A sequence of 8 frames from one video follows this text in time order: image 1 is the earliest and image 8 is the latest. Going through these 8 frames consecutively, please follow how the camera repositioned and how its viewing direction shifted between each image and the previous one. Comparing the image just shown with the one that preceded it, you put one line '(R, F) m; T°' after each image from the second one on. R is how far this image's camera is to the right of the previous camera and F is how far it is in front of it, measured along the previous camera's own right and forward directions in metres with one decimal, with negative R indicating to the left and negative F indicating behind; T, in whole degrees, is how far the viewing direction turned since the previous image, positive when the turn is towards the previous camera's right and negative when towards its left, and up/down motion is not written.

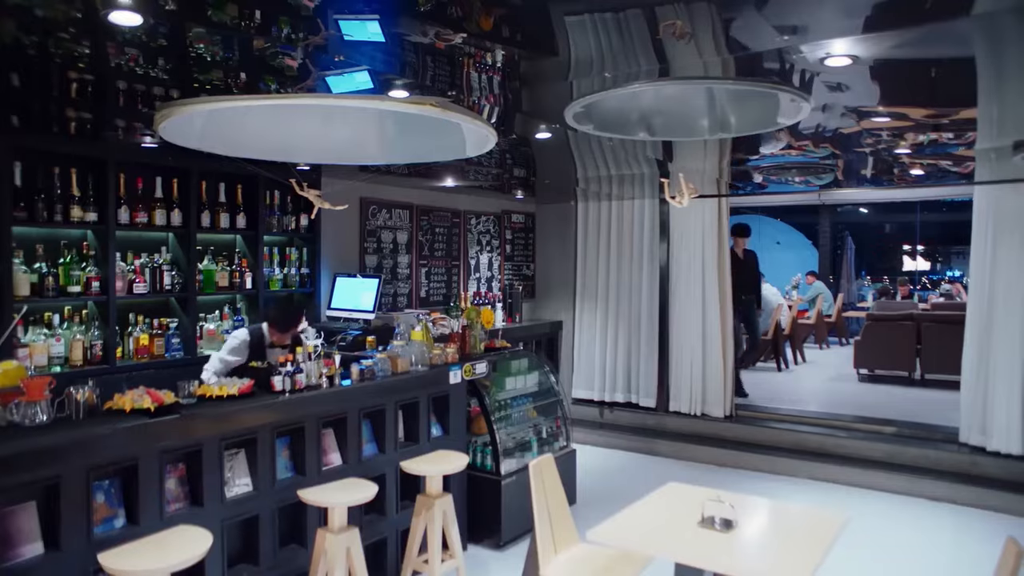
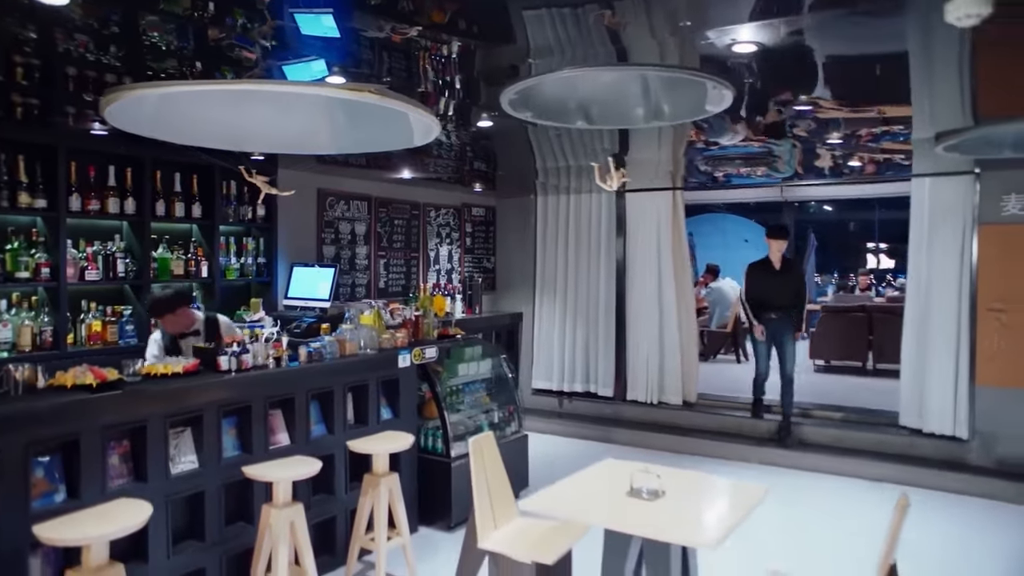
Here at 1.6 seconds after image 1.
(+0.2, -0.1) m; +2°
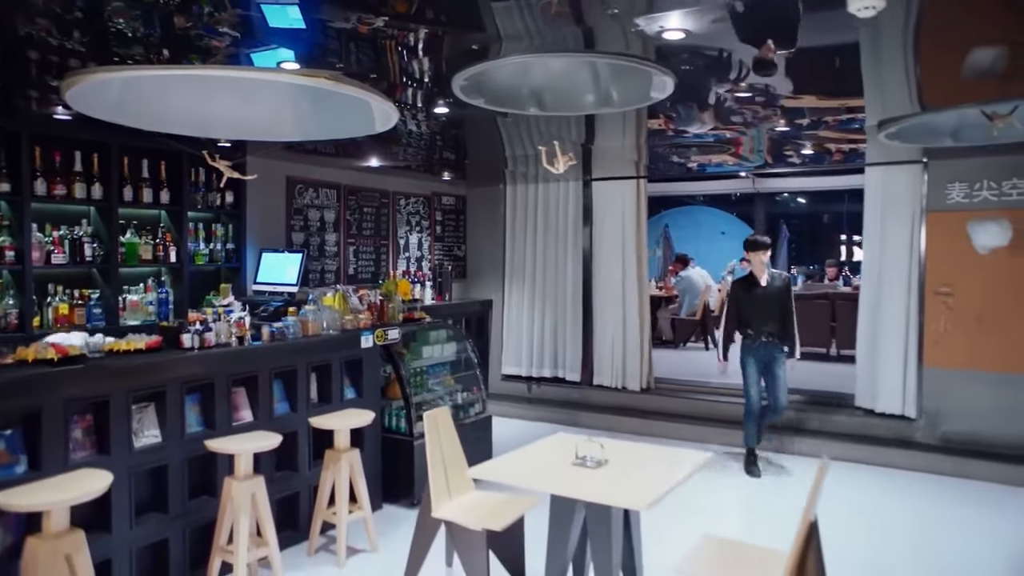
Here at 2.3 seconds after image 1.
(+0.1, -0.1) m; +1°
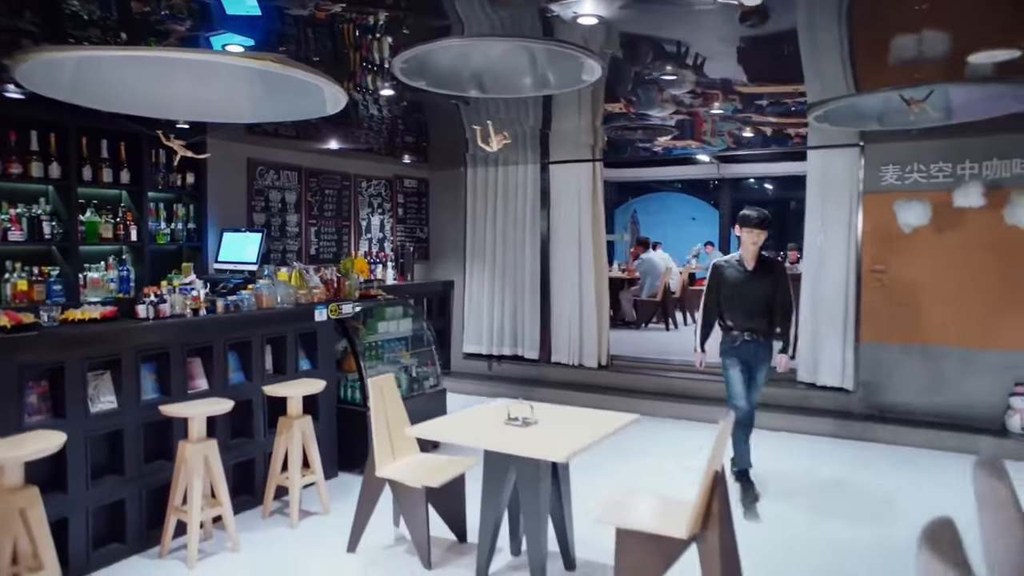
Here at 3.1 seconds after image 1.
(+0.2, -0.2) m; +2°
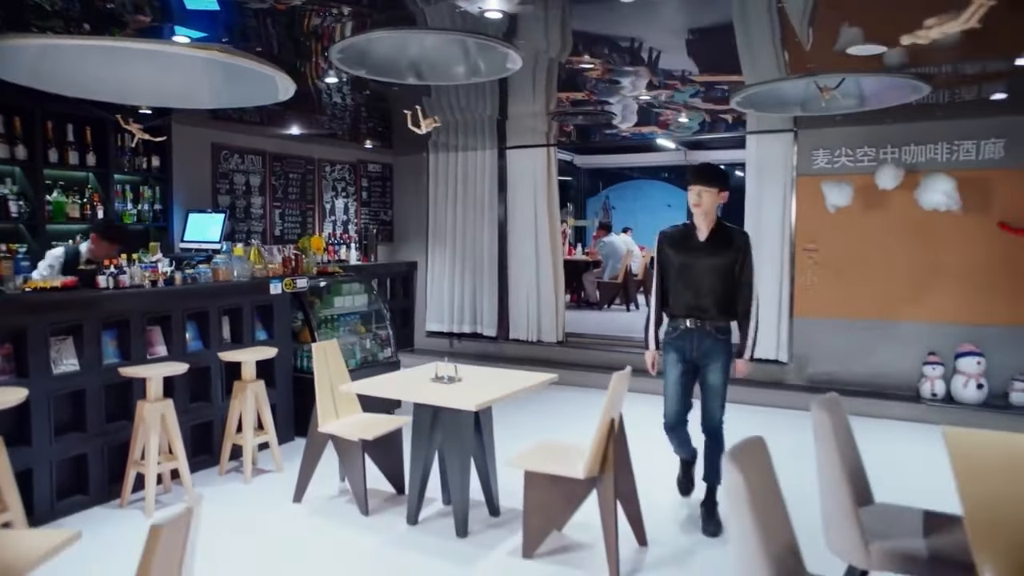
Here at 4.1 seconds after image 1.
(+0.3, -0.3) m; +1°
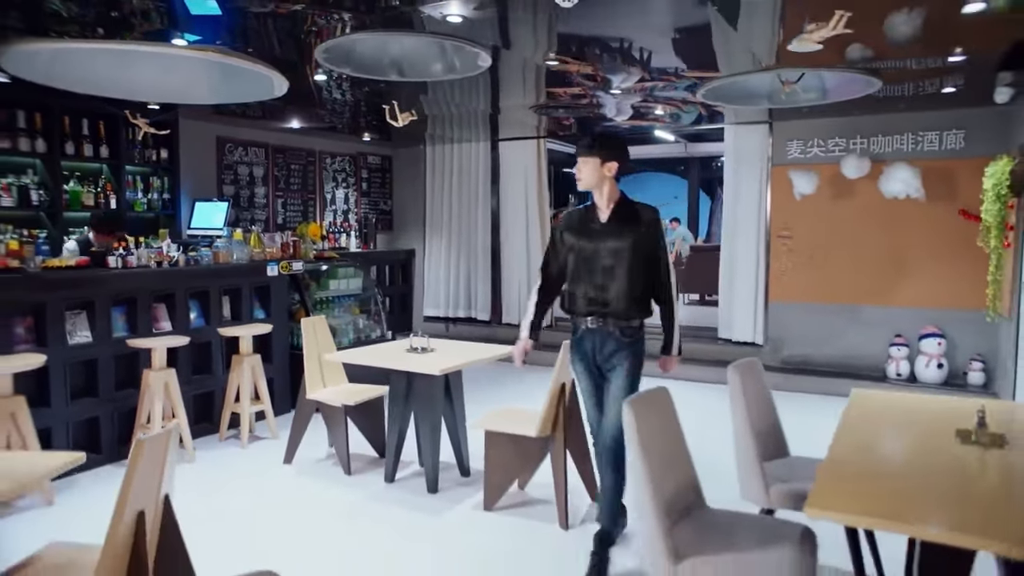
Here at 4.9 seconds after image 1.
(+0.2, -0.3) m; -1°
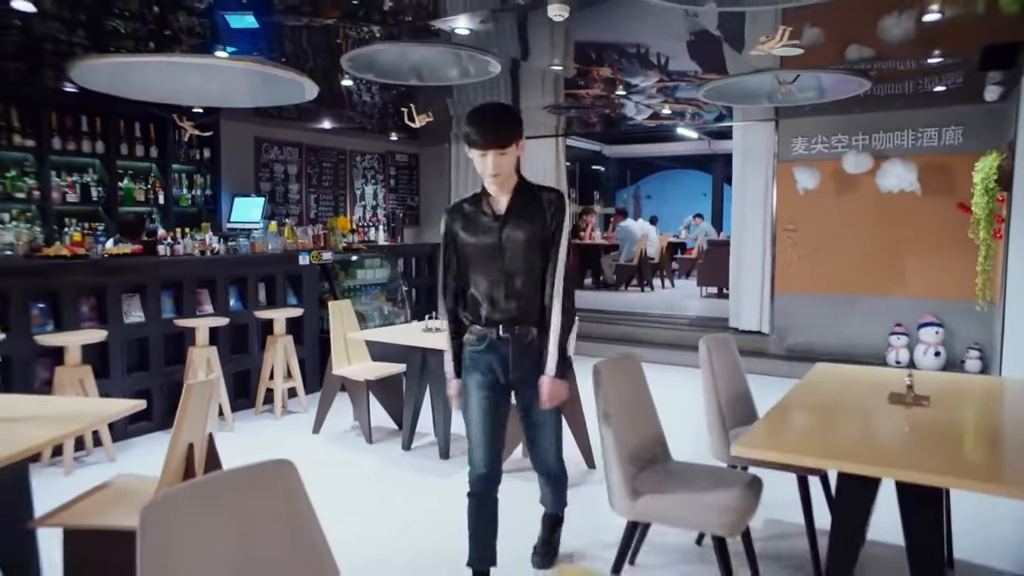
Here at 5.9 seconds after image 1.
(+0.2, -0.3) m; -3°
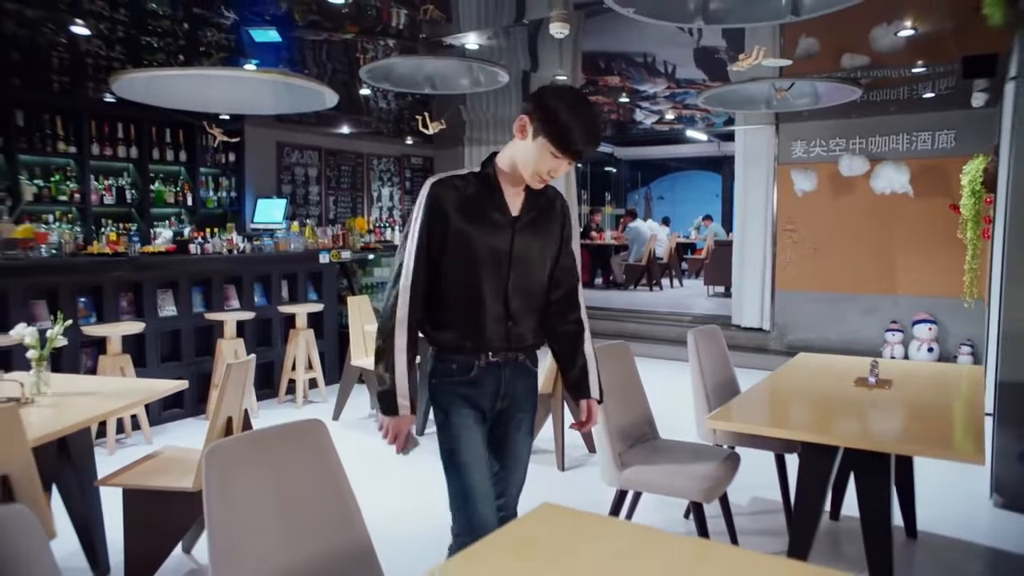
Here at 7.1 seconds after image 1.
(+0.1, -0.3) m; -1°
